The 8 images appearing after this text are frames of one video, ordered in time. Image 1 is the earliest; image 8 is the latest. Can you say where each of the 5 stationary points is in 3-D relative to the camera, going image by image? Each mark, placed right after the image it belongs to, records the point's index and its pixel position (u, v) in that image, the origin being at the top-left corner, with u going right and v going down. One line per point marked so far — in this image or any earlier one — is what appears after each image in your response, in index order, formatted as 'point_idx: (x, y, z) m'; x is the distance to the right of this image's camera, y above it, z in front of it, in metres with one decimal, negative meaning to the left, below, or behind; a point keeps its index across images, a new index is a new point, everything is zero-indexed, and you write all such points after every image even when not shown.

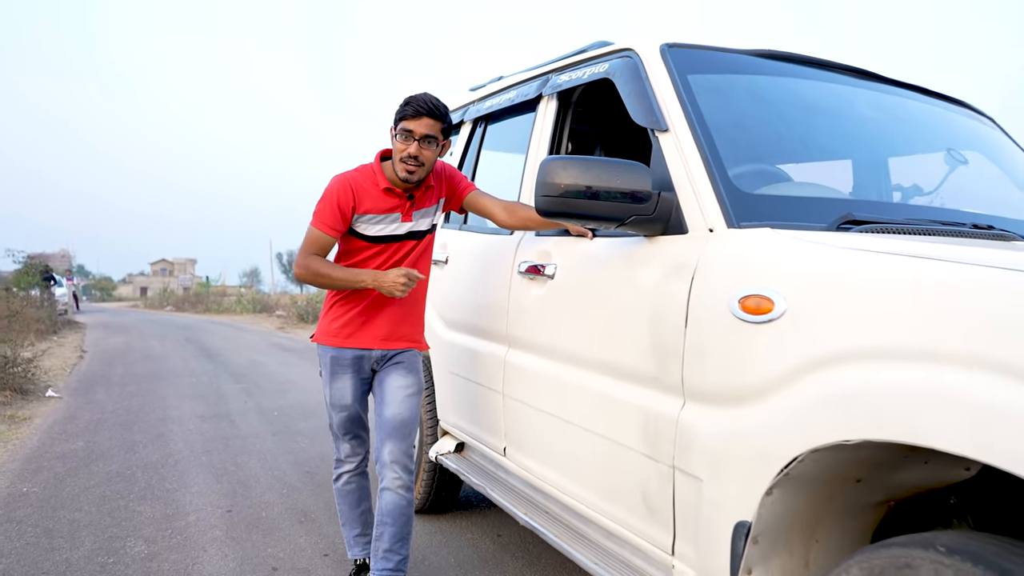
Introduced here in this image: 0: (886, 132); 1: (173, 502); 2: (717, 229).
0: (+1.3, +0.6, +2.6) m
1: (-1.9, -1.2, +4.2) m
2: (+0.6, +0.2, +2.0) m
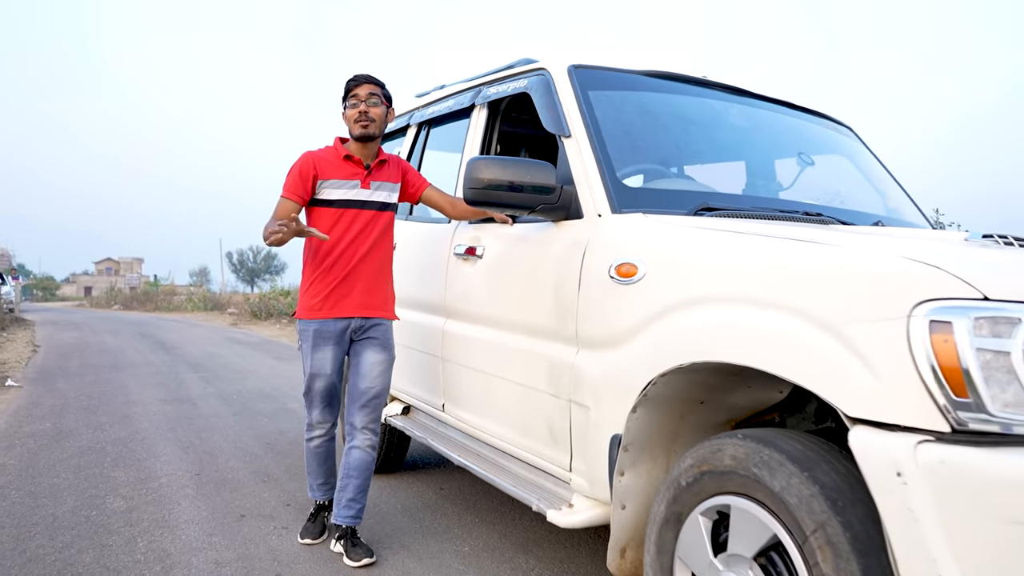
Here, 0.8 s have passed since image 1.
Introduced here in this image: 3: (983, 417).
0: (+1.1, +0.7, +3.2) m
1: (-2.3, -1.1, +4.6) m
2: (+0.3, +0.3, +2.6) m
3: (+1.0, -0.3, +1.5) m
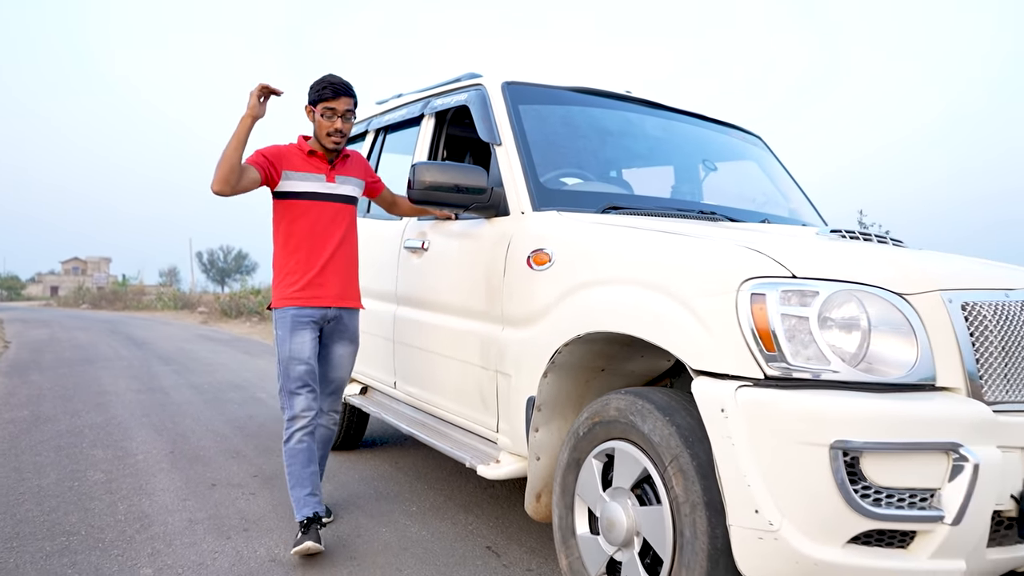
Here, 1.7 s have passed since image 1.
0: (+0.8, +0.7, +3.7) m
1: (-2.6, -1.1, +5.0) m
2: (+0.1, +0.3, +3.1) m
3: (+0.7, -0.2, +2.0) m
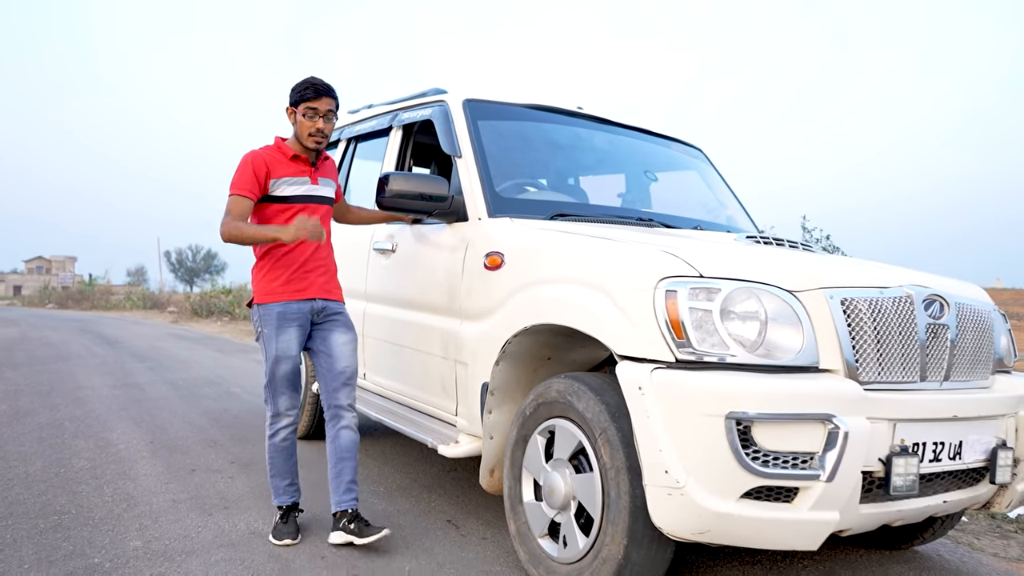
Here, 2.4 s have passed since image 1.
0: (+0.5, +0.7, +4.1) m
1: (-2.9, -1.1, +5.2) m
2: (-0.1, +0.3, +3.4) m
3: (+0.6, -0.2, +2.4) m
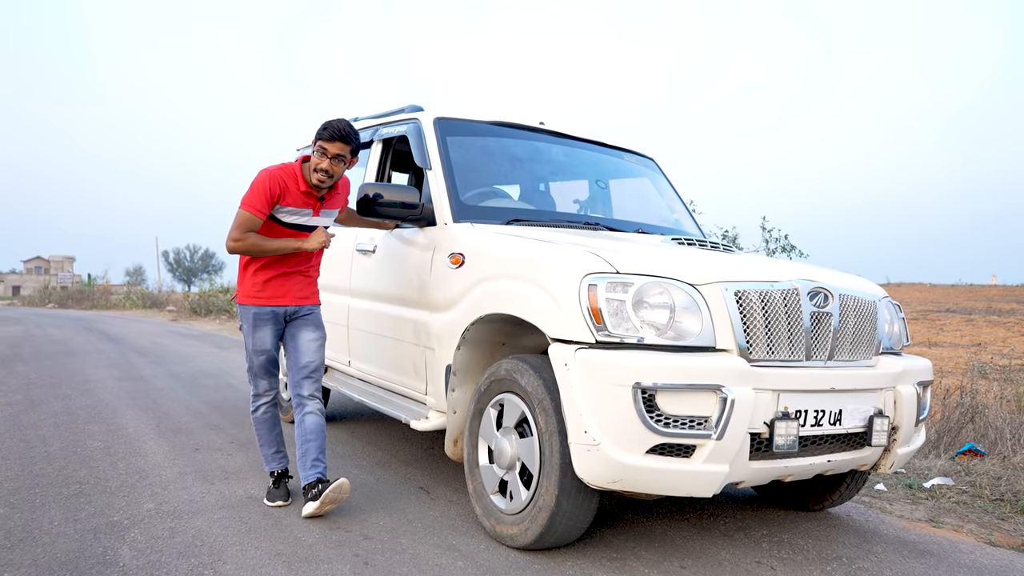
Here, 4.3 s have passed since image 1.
0: (+0.3, +0.7, +4.6) m
1: (-3.1, -1.1, +5.8) m
2: (-0.3, +0.3, +3.9) m
3: (+0.4, -0.2, +2.9) m
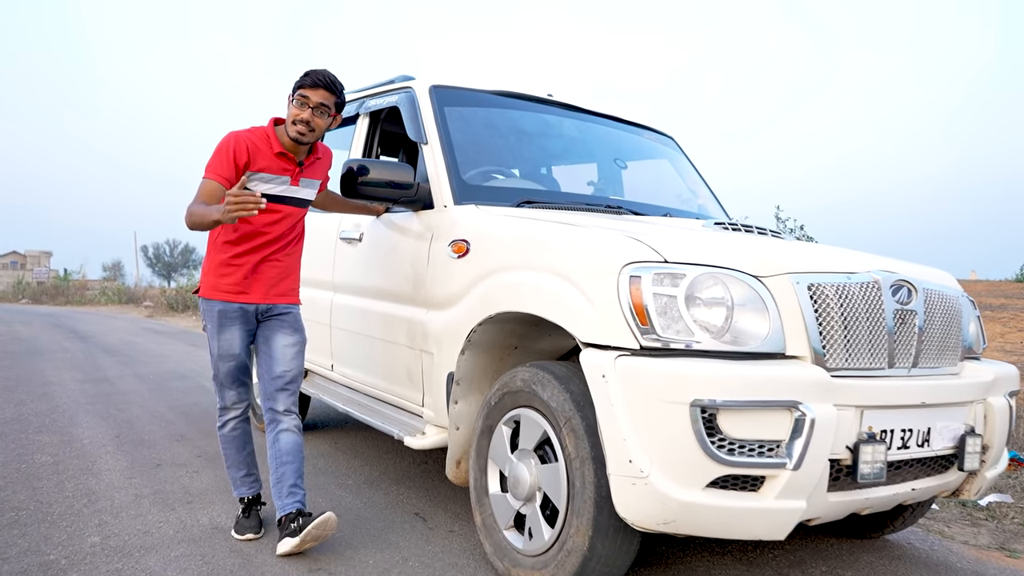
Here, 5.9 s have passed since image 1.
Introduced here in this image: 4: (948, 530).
0: (+0.4, +0.8, +4.0) m
1: (-3.1, -1.0, +5.1) m
2: (-0.3, +0.4, +3.3) m
3: (+0.5, -0.2, +2.3) m
4: (+2.3, -1.3, +3.8) m
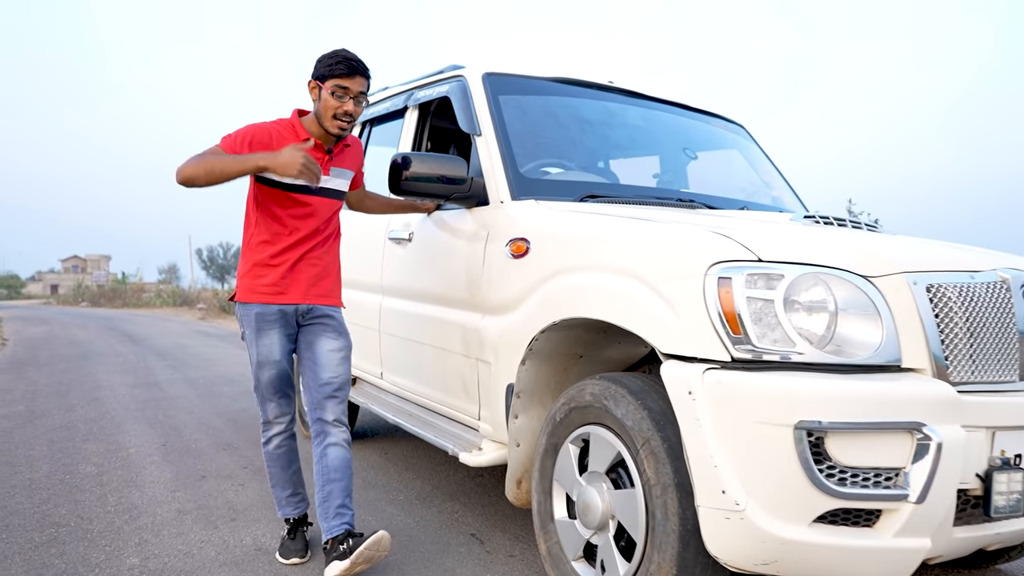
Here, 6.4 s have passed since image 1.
0: (+0.7, +0.8, +3.7) m
1: (-2.7, -1.0, +5.0) m
2: (0.0, +0.4, +3.1) m
3: (+0.6, -0.2, +2.0) m
4: (+2.6, -1.2, +3.4) m
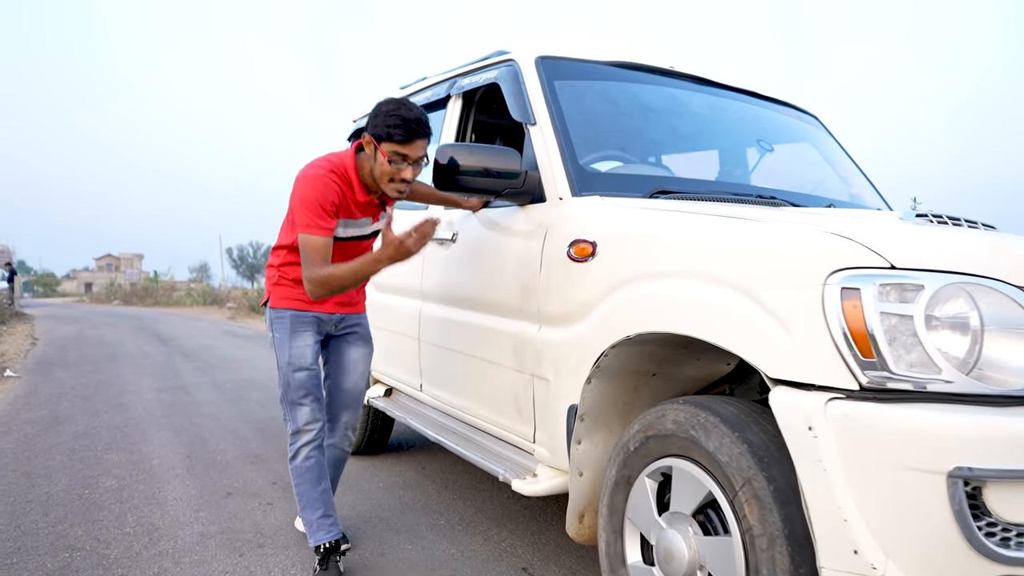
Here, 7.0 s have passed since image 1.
0: (+0.9, +0.7, +3.4) m
1: (-2.4, -1.1, +4.8) m
2: (+0.2, +0.3, +2.7) m
3: (+0.8, -0.2, +1.7) m
4: (+2.8, -1.3, +3.0) m
